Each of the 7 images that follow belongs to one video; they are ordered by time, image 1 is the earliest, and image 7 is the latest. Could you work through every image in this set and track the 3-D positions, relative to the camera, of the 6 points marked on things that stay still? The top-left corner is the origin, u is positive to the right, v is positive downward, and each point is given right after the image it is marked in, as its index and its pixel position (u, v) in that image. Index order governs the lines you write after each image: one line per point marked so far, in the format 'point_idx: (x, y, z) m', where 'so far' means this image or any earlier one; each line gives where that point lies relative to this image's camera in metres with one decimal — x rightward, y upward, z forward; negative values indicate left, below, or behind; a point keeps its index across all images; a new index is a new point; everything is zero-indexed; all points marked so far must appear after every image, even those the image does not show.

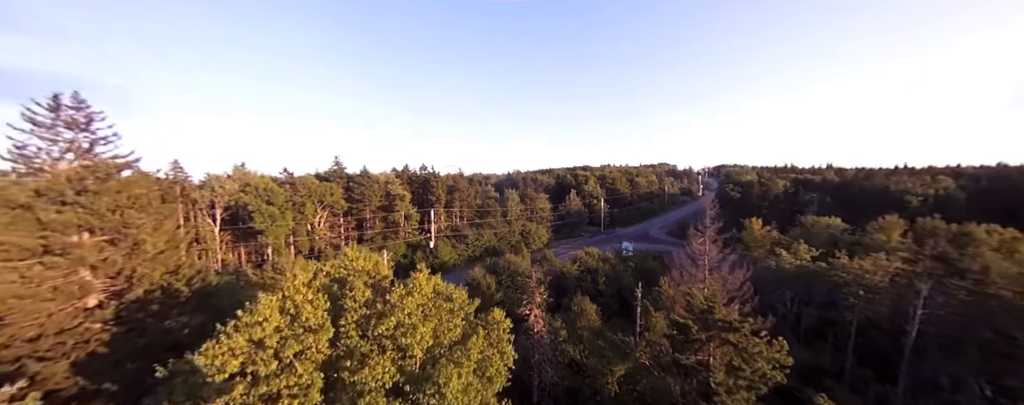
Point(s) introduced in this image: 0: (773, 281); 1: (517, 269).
0: (+14.9, -4.5, +19.2) m
1: (+0.3, -3.4, +16.9) m
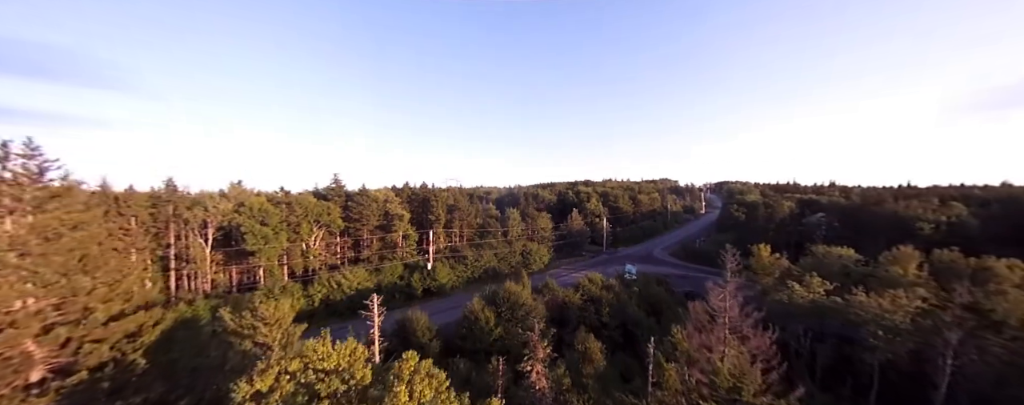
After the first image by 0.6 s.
0: (+14.9, -6.1, +18.4) m
1: (+0.3, -4.8, +16.1) m
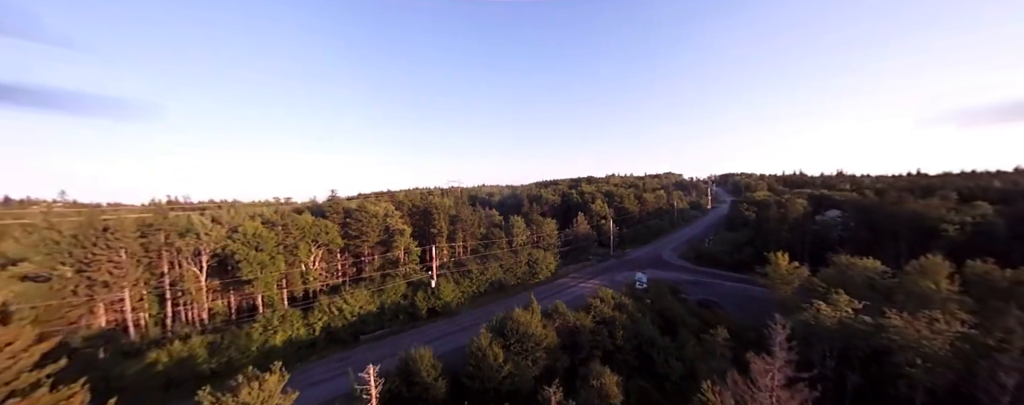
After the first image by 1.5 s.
0: (+15.4, -6.8, +17.4) m
1: (+0.7, -5.9, +15.2) m
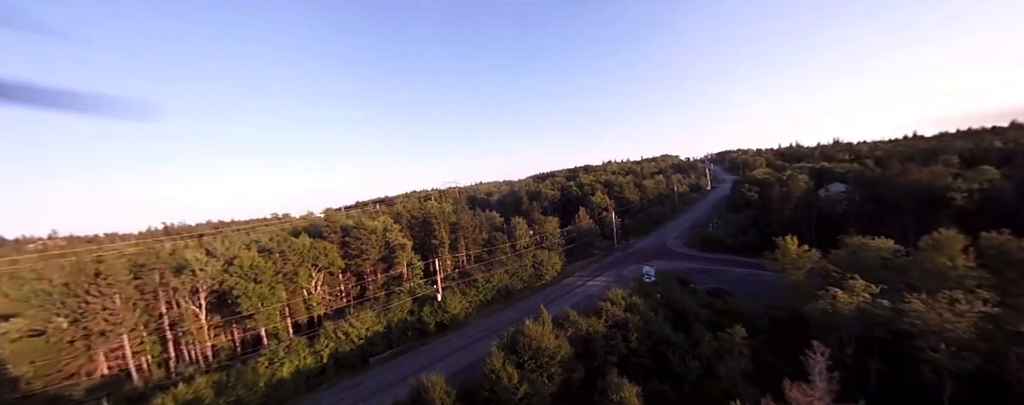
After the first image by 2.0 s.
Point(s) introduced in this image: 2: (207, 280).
0: (+15.9, -6.1, +17.0) m
1: (+1.3, -6.3, +14.8) m
2: (-18.0, -4.5, +19.8) m
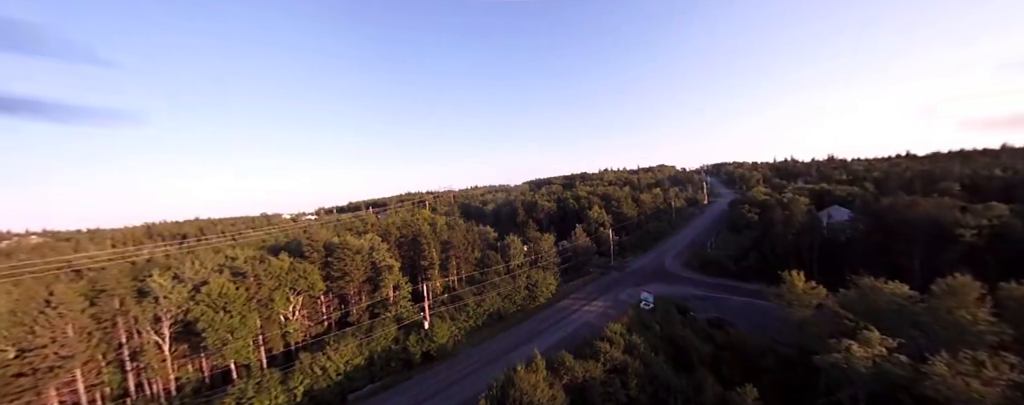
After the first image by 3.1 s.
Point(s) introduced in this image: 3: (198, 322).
0: (+15.5, -8.1, +15.9) m
1: (+0.9, -8.0, +13.5) m
2: (-18.4, -5.6, +18.2) m
3: (-16.2, -6.2, +17.4) m
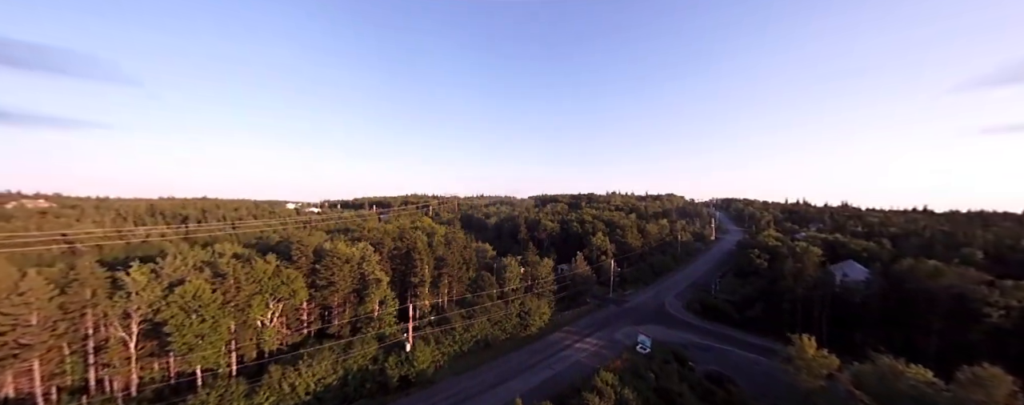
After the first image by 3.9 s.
0: (+14.4, -11.2, +14.4) m
1: (-0.1, -9.4, +12.2) m
2: (-18.9, -5.1, +17.4) m
3: (-16.9, -5.9, +16.5) m
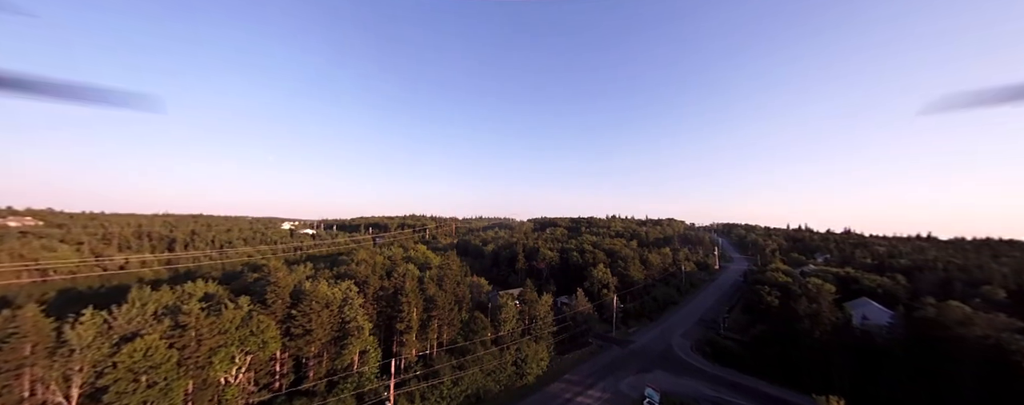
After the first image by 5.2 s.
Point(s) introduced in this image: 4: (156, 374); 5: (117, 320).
0: (+14.0, -13.5, +12.0) m
1: (-0.5, -11.4, +9.9) m
2: (-19.3, -7.2, +15.3) m
3: (-17.2, -8.0, +14.3) m
4: (-15.9, -7.6, +15.2) m
5: (-19.8, -5.6, +16.9) m
